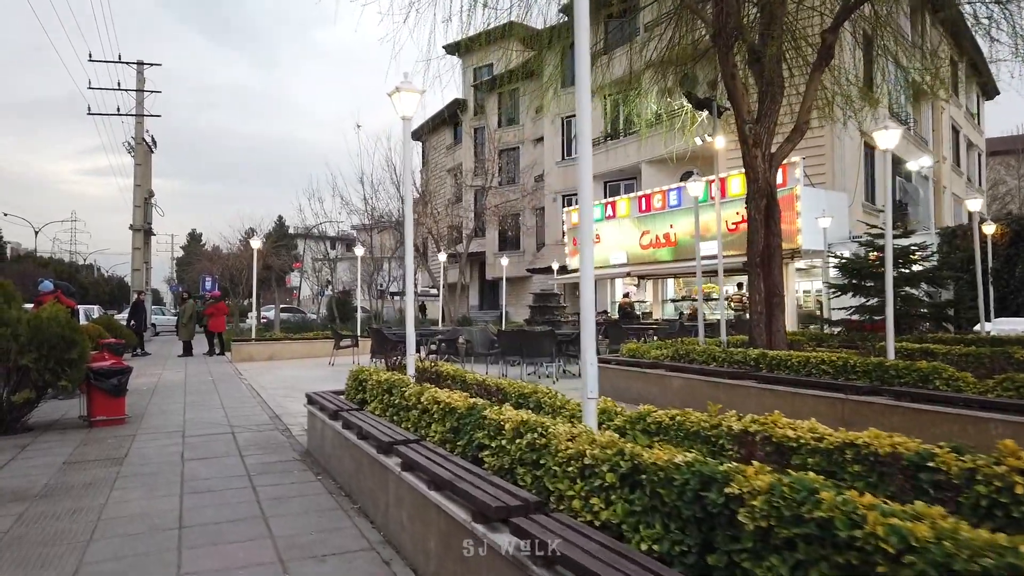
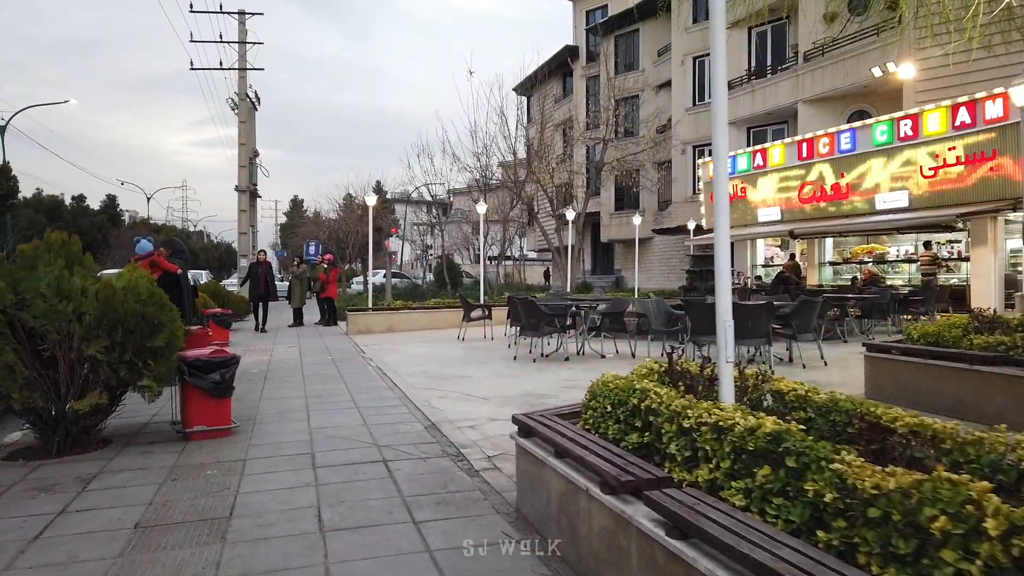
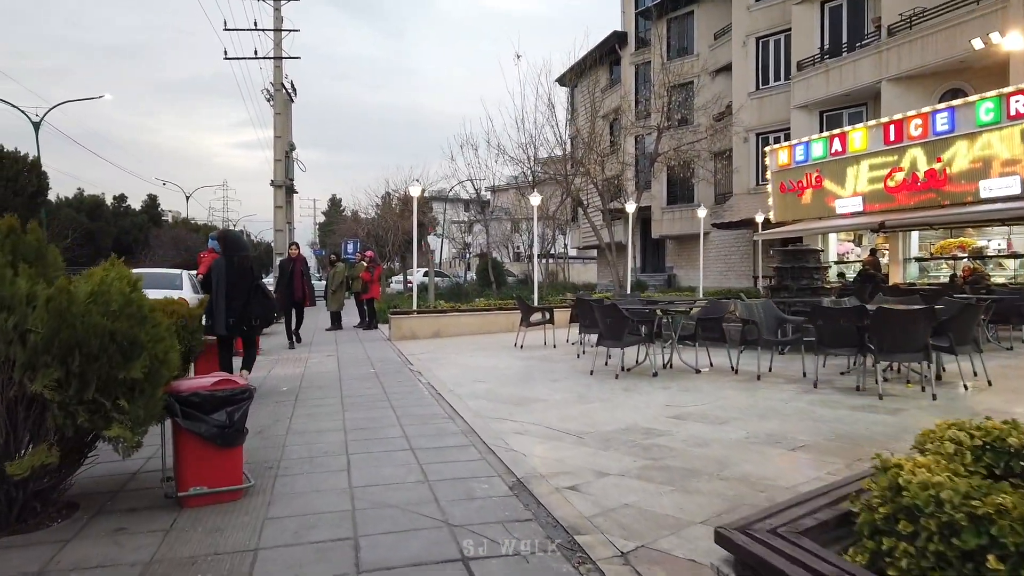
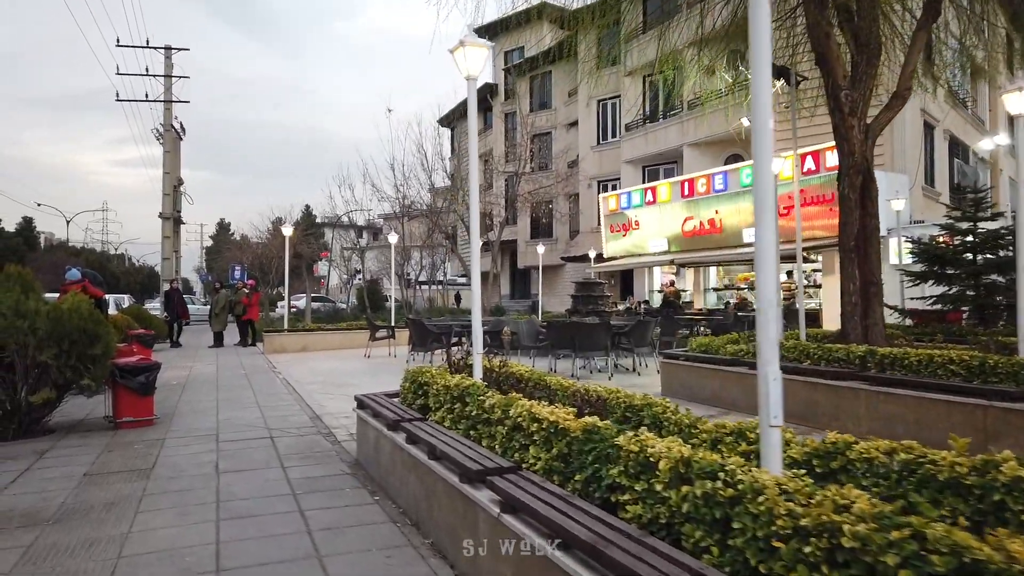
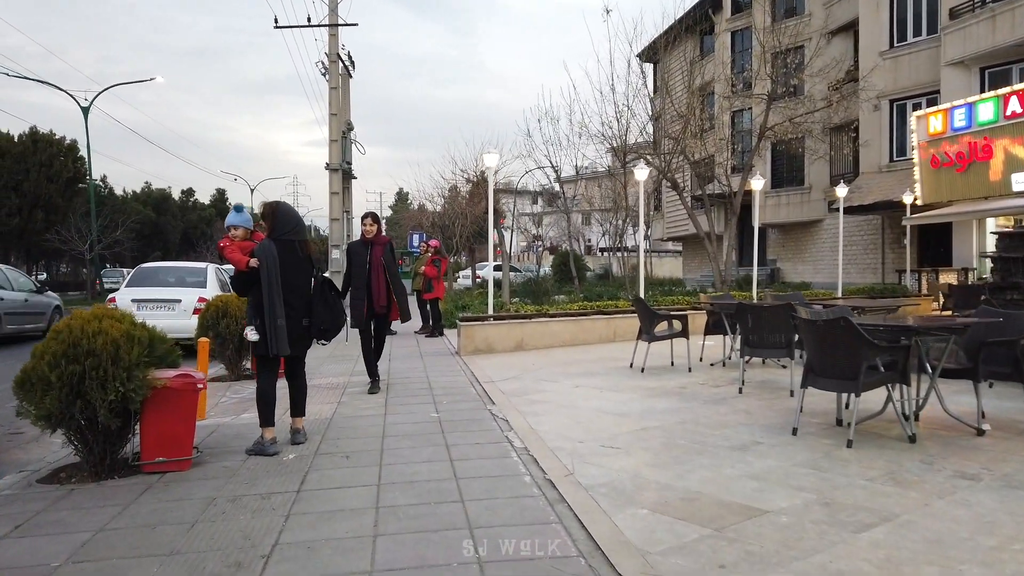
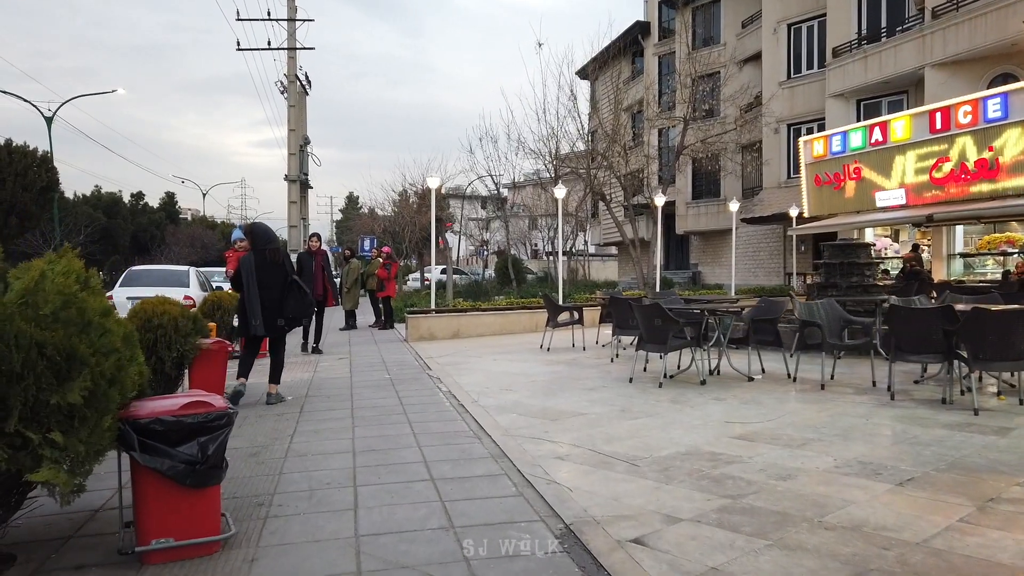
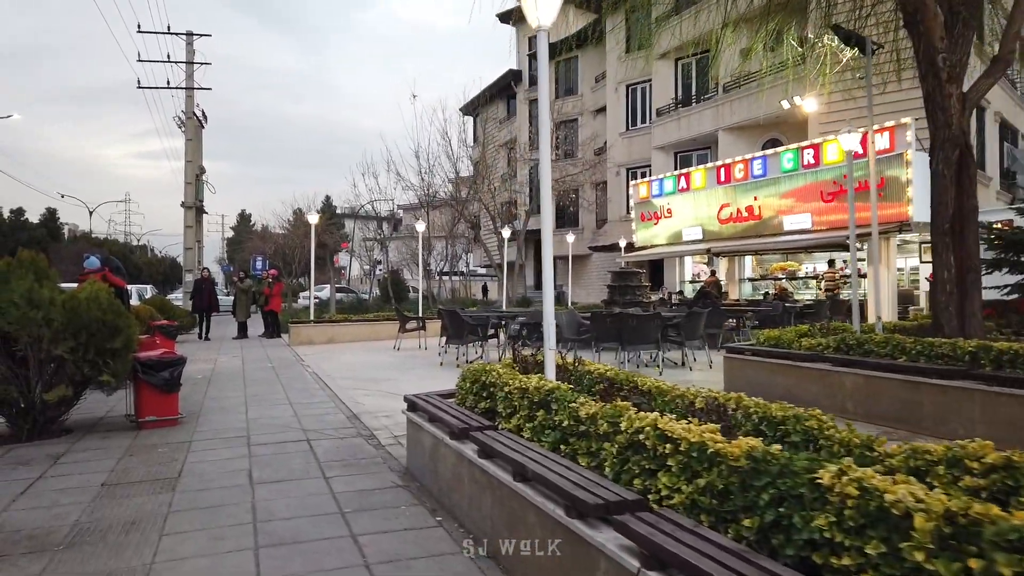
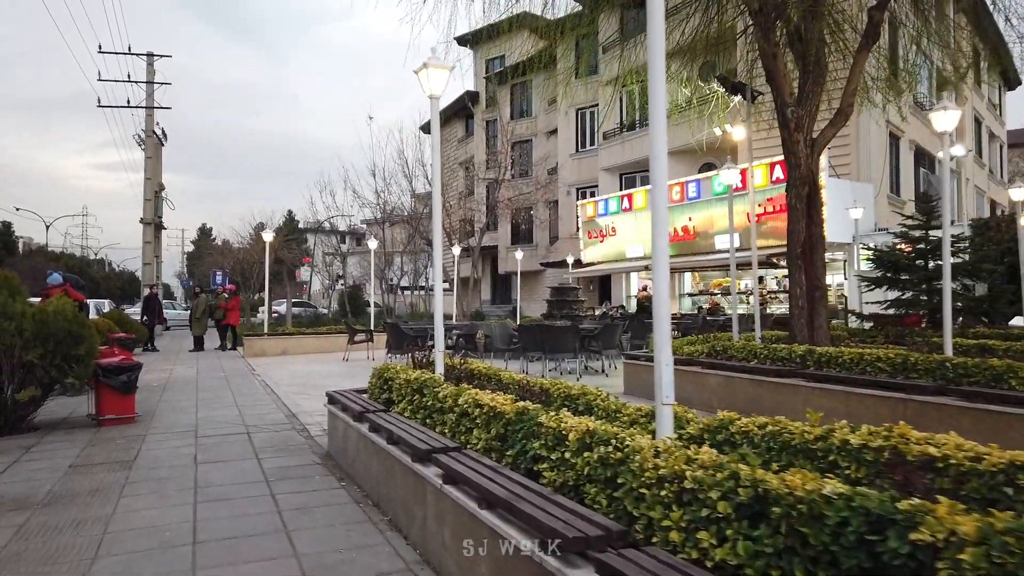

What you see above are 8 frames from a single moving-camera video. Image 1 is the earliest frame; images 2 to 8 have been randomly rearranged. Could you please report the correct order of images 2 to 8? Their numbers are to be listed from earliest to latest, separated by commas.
8, 4, 7, 2, 3, 6, 5
